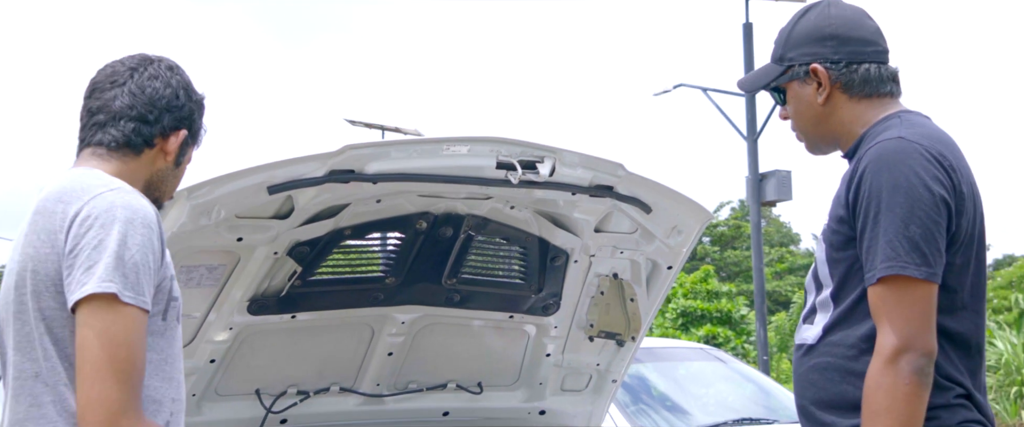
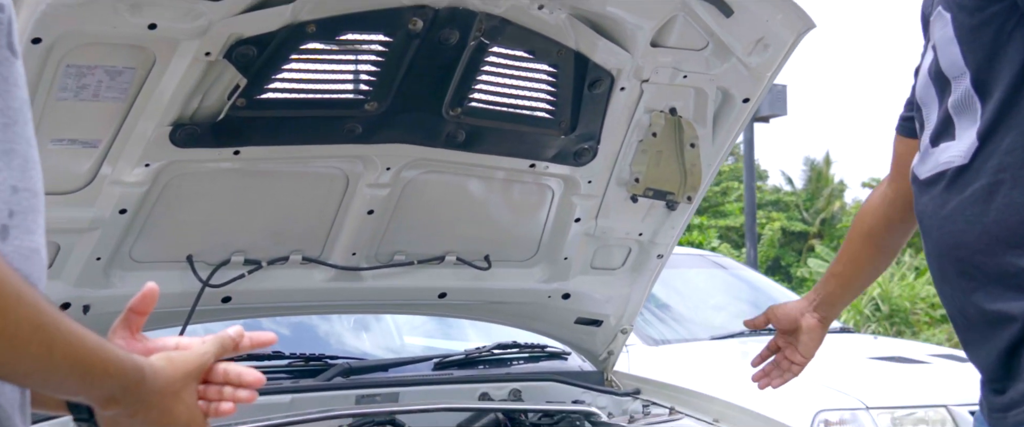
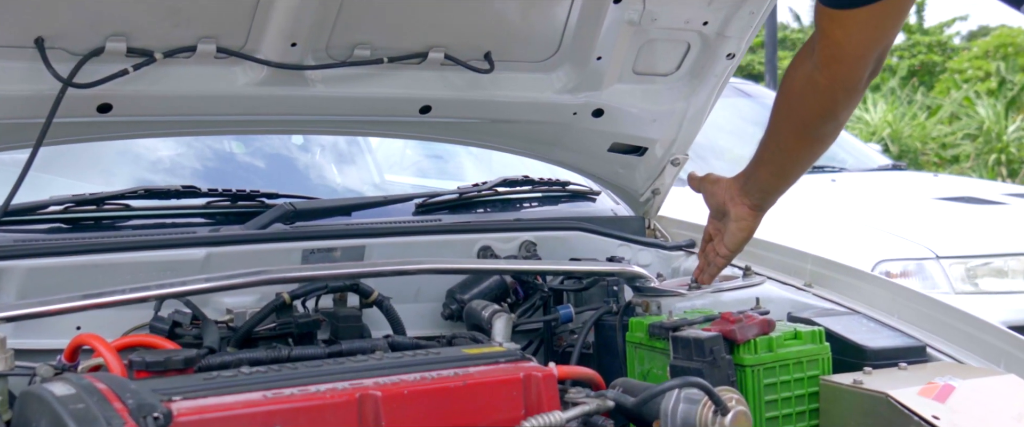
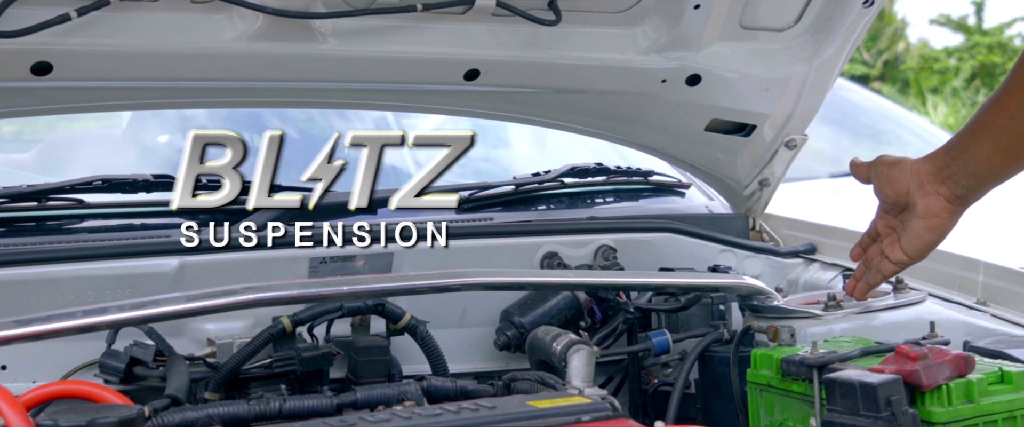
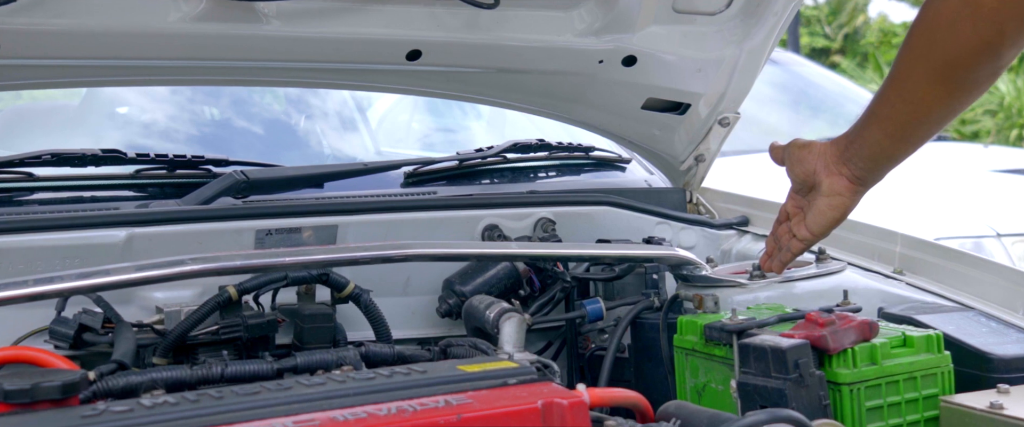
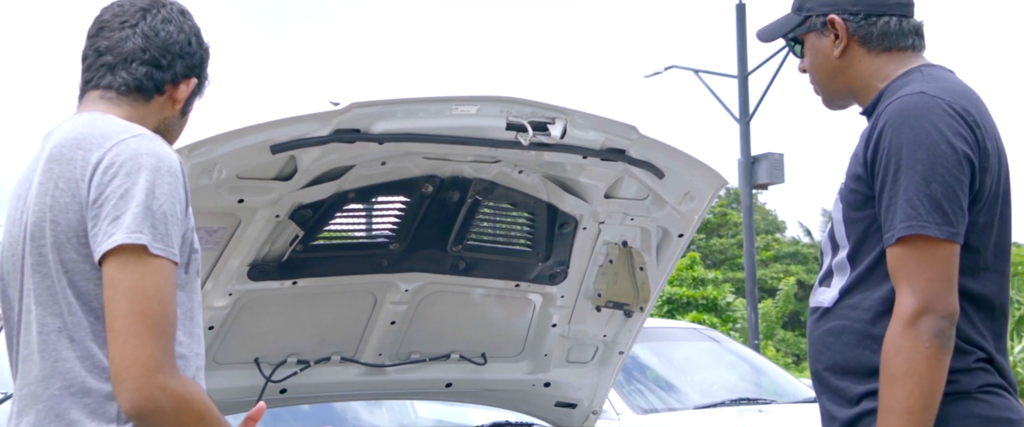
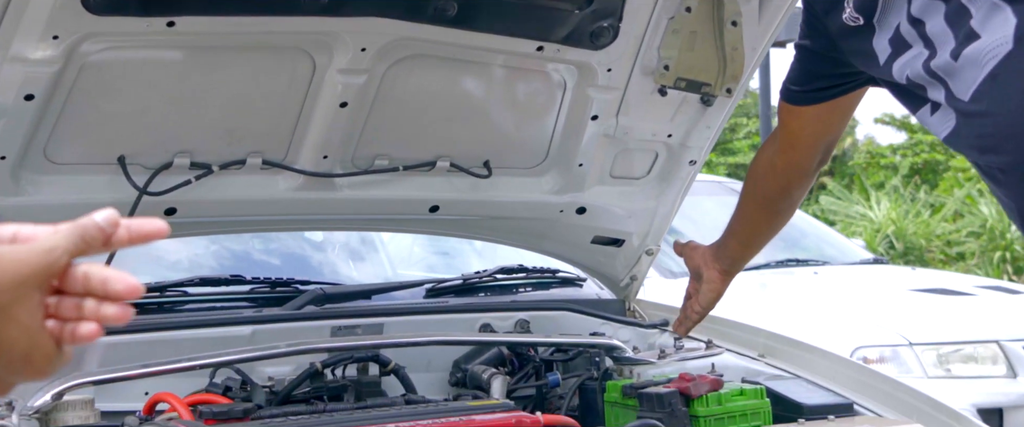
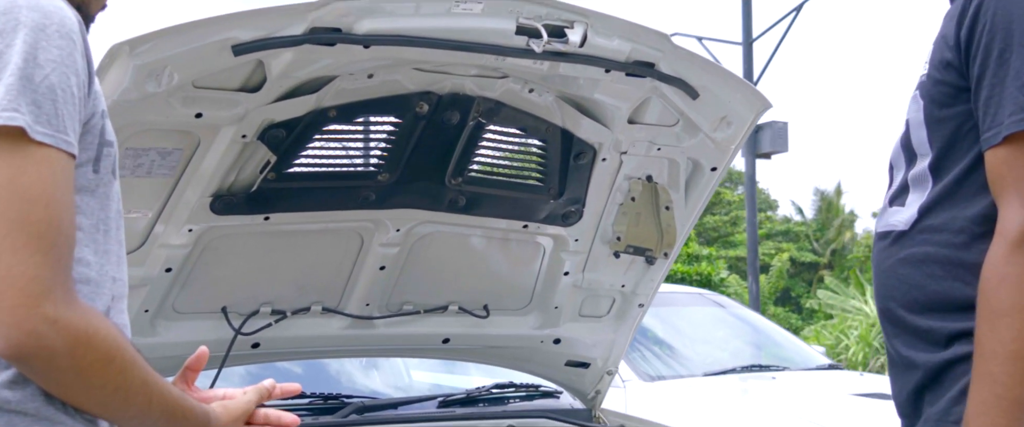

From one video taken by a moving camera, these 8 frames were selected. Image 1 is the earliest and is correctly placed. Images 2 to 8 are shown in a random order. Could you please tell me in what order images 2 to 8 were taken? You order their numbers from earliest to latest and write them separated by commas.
6, 8, 2, 7, 3, 5, 4
